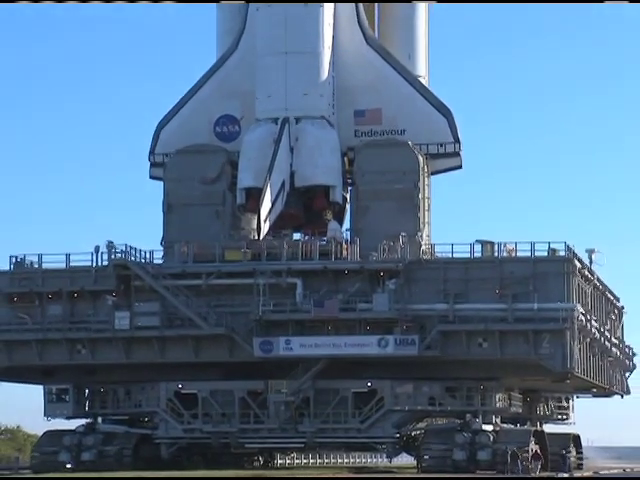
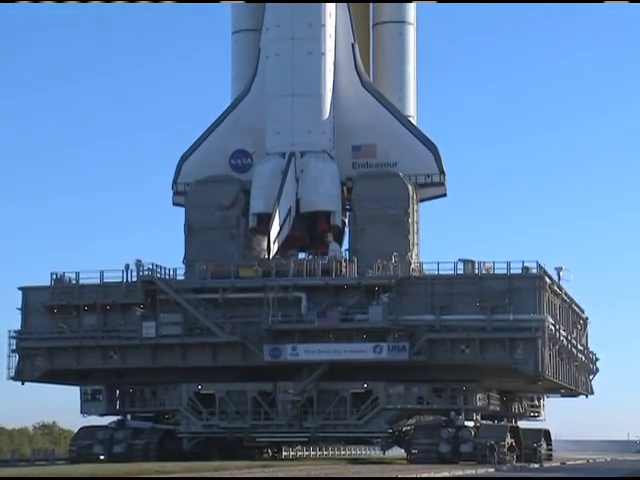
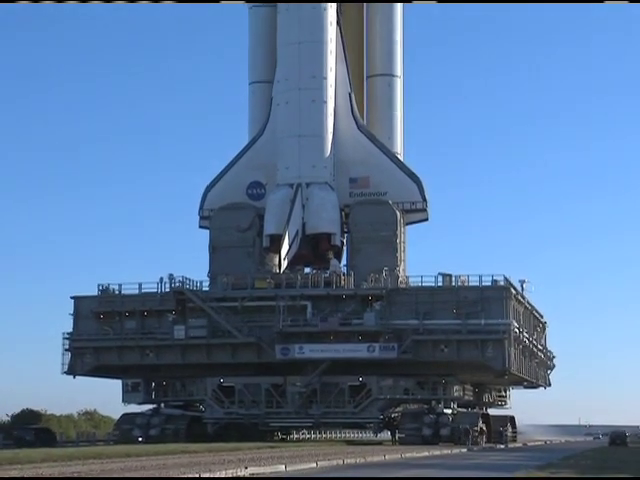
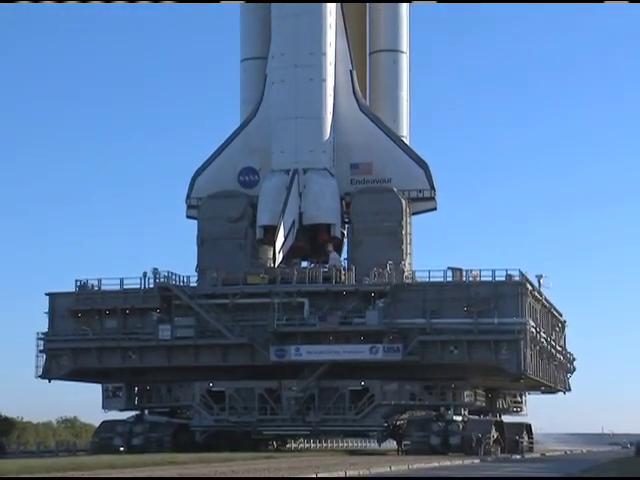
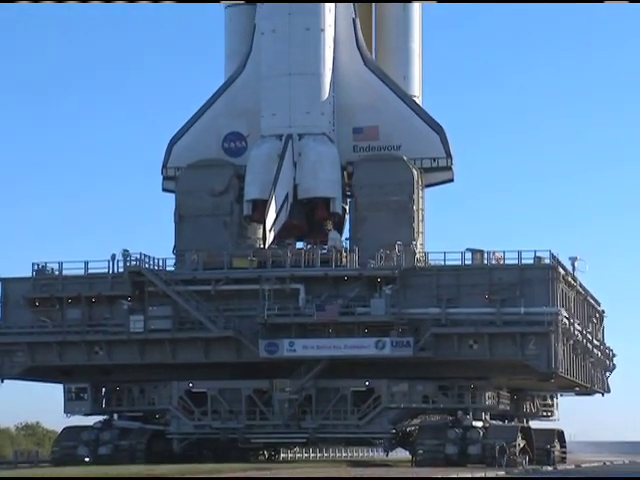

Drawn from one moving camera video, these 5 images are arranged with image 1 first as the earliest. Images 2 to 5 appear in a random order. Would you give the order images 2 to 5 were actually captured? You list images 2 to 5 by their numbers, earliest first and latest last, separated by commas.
5, 2, 4, 3
